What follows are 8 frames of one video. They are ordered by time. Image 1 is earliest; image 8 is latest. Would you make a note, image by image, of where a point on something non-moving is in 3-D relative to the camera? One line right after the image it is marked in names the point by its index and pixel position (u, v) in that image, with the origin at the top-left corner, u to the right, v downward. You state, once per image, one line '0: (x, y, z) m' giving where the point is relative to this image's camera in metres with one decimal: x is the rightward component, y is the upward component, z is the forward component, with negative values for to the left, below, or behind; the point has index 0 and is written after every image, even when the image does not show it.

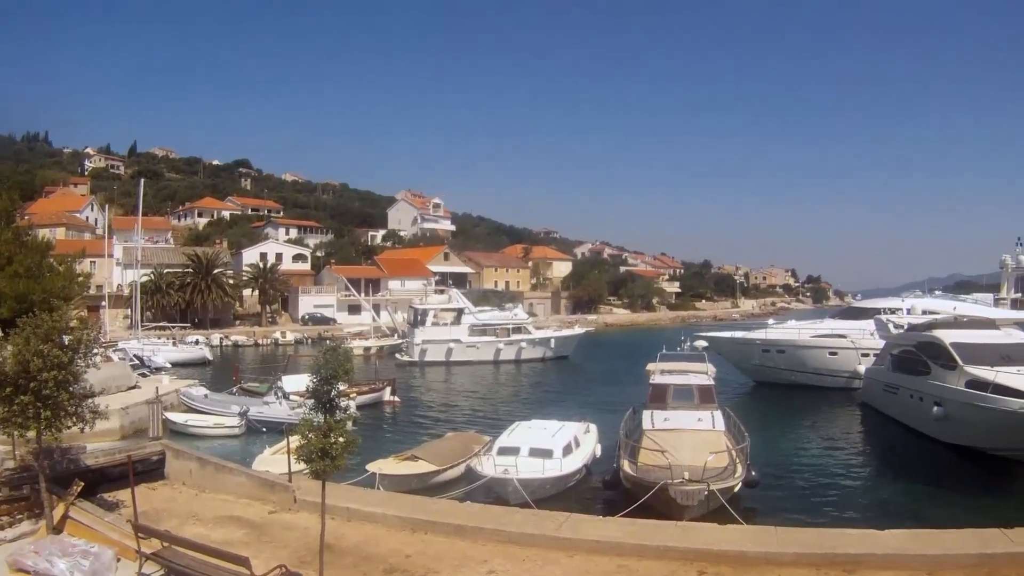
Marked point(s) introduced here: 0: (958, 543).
0: (+6.4, -3.5, +8.8) m
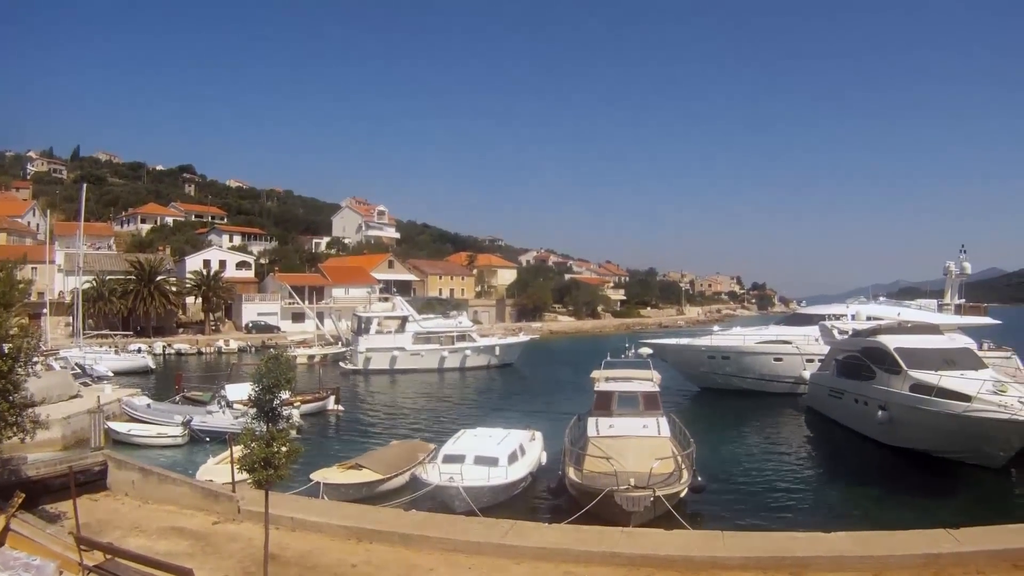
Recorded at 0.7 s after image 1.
0: (+5.7, -3.6, +8.9) m
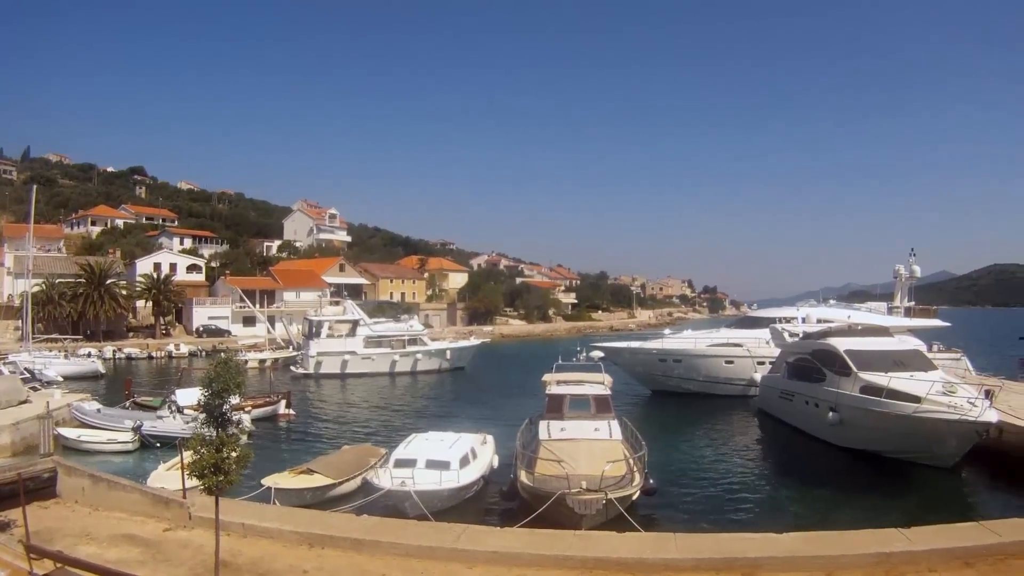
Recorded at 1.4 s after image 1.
0: (+5.0, -3.6, +8.9) m
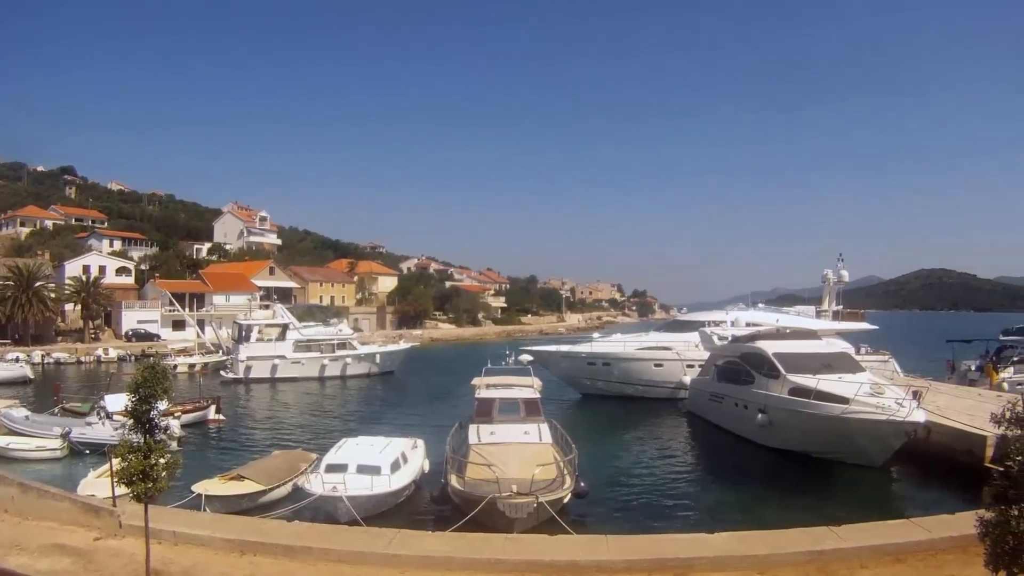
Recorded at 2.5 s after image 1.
0: (+4.0, -3.7, +9.0) m
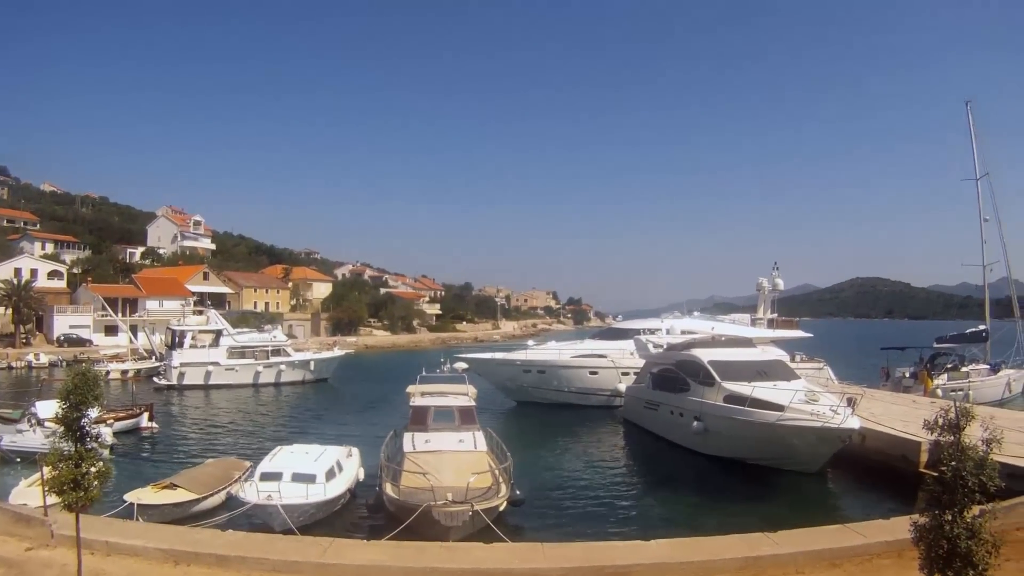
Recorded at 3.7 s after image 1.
0: (+3.1, -3.8, +9.0) m
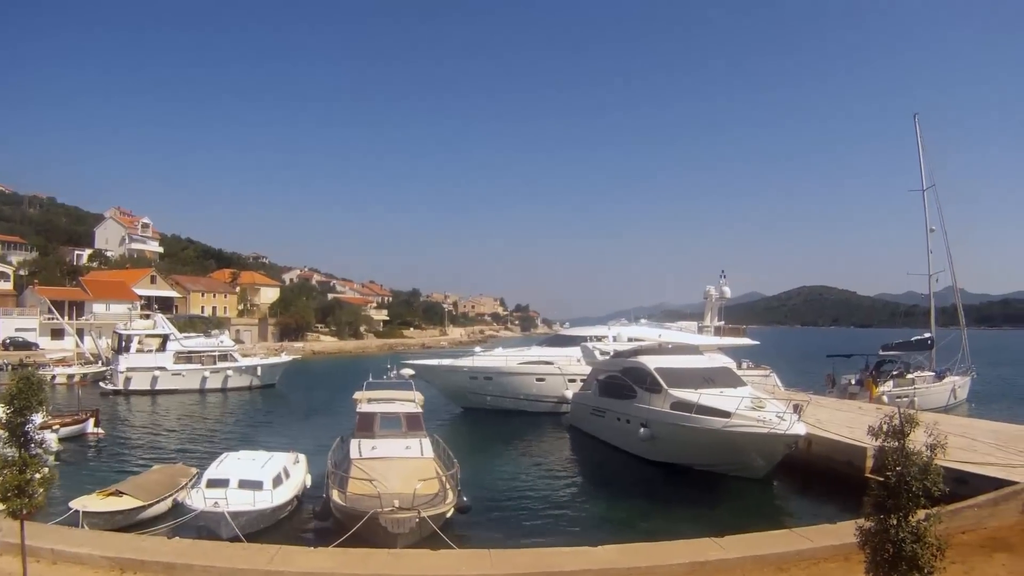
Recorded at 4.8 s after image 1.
0: (+2.4, -3.9, +9.1) m
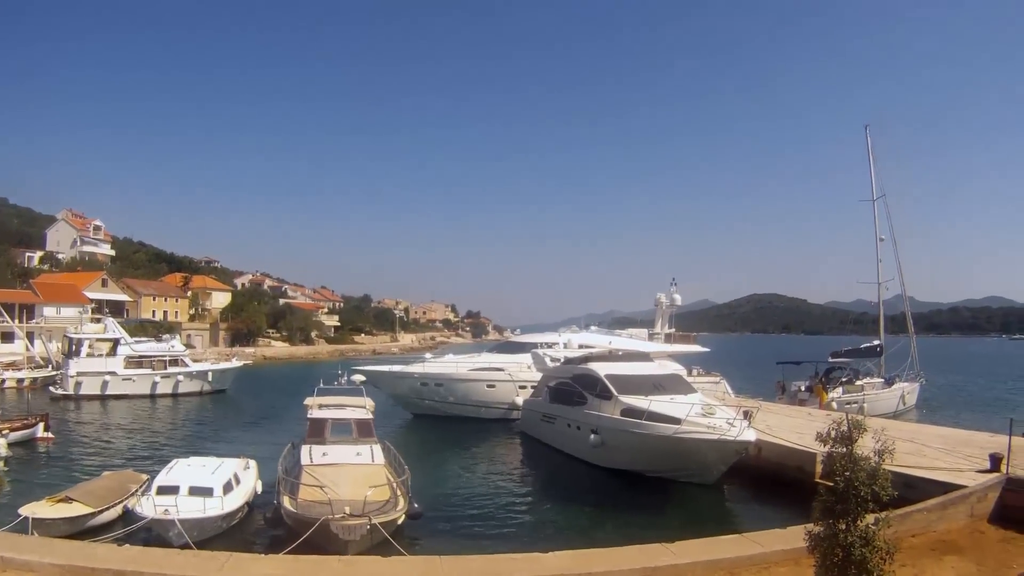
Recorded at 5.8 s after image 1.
0: (+1.7, -4.0, +9.2) m
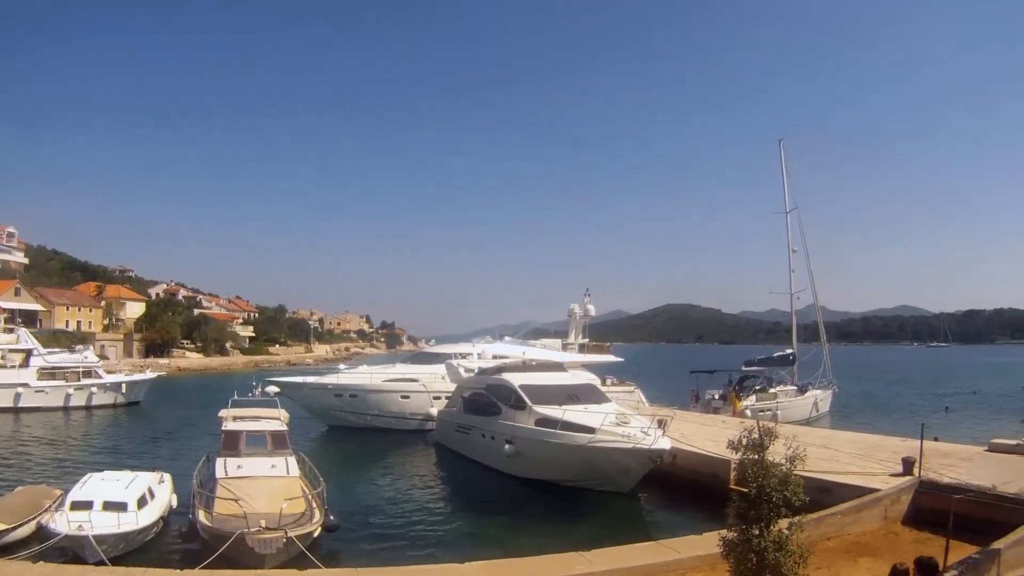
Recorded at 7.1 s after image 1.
0: (+0.5, -4.1, +9.3) m
